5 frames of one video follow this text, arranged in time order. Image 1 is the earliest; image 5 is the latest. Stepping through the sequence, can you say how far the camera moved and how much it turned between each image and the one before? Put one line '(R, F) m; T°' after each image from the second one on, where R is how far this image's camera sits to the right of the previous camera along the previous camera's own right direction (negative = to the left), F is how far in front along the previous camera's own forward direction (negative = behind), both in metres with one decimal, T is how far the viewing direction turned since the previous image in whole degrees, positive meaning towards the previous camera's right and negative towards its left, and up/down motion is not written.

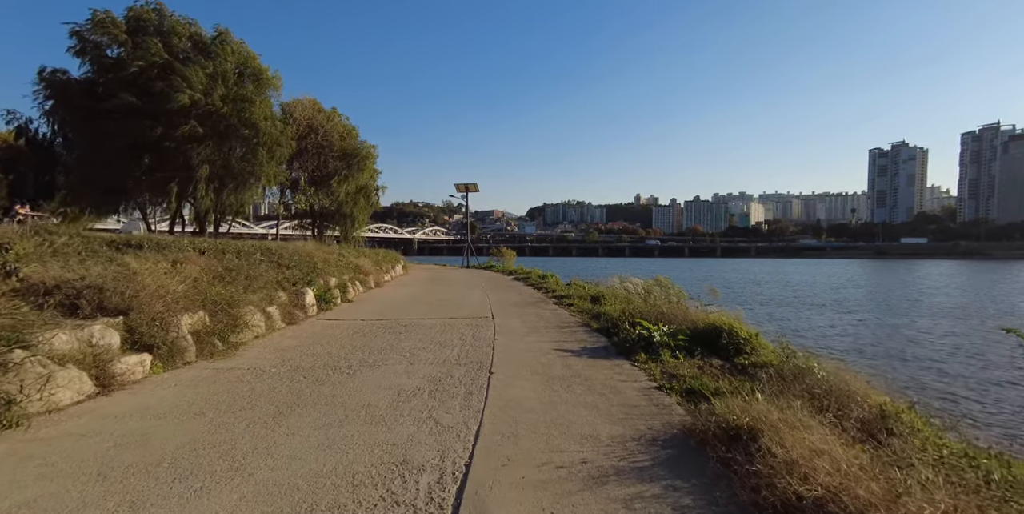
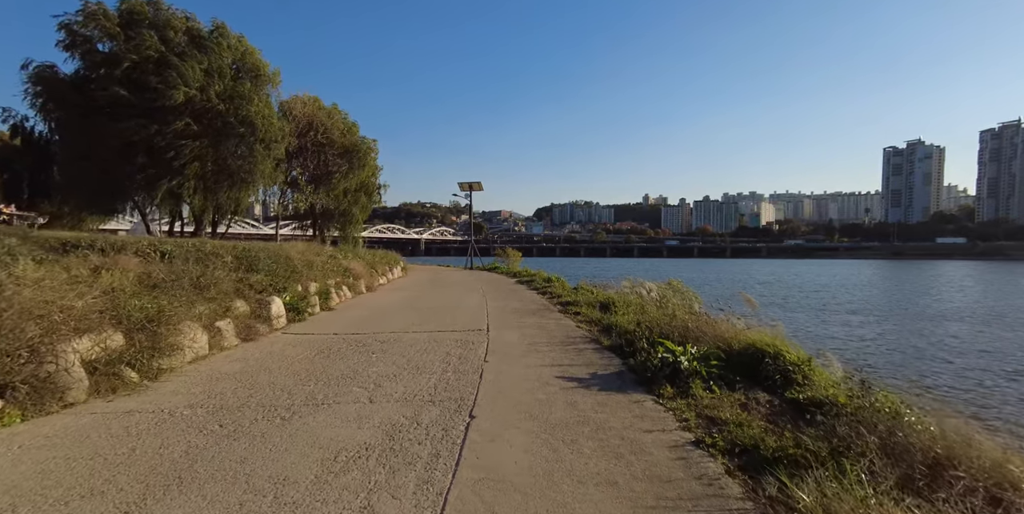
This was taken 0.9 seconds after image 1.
(+0.2, +1.3) m; -1°
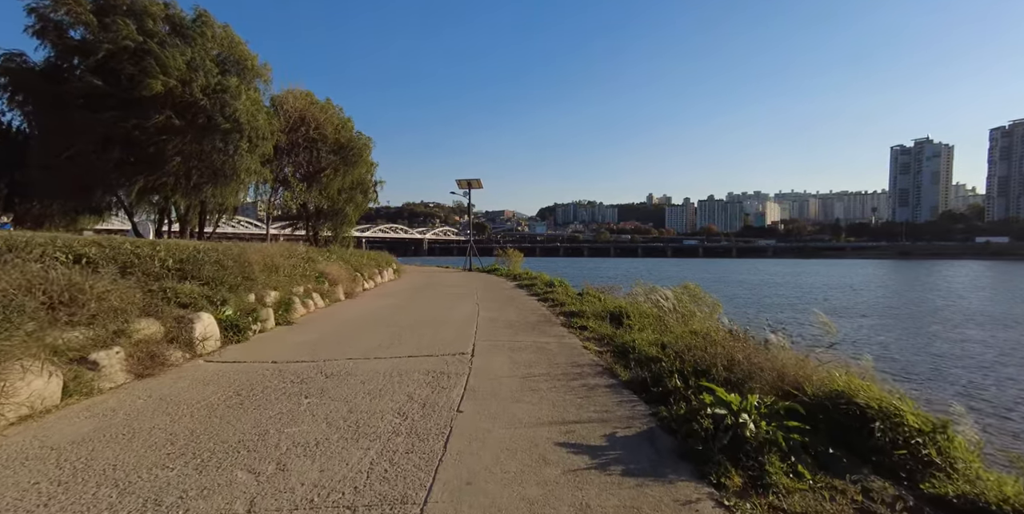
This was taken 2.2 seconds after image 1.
(+0.2, +1.8) m; 0°
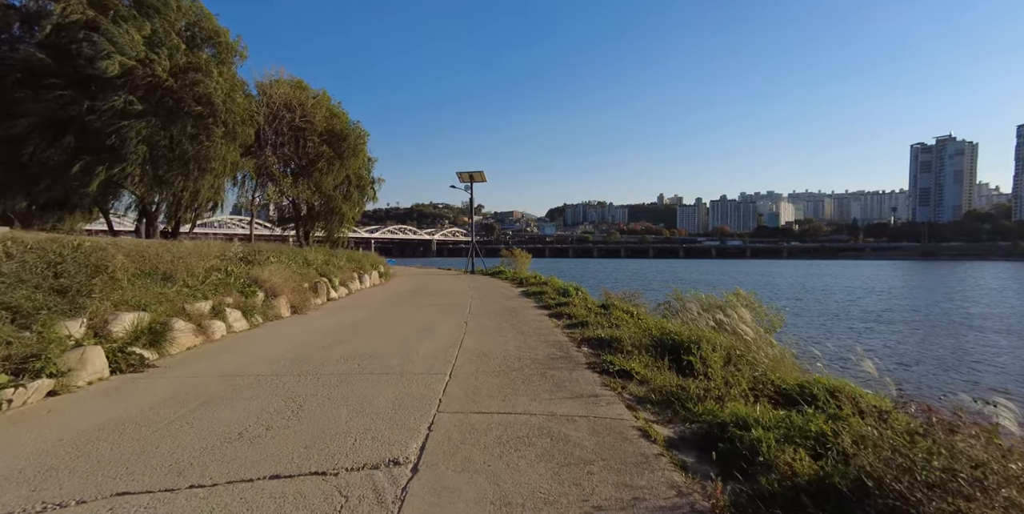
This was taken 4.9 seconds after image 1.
(+0.1, +3.7) m; -1°
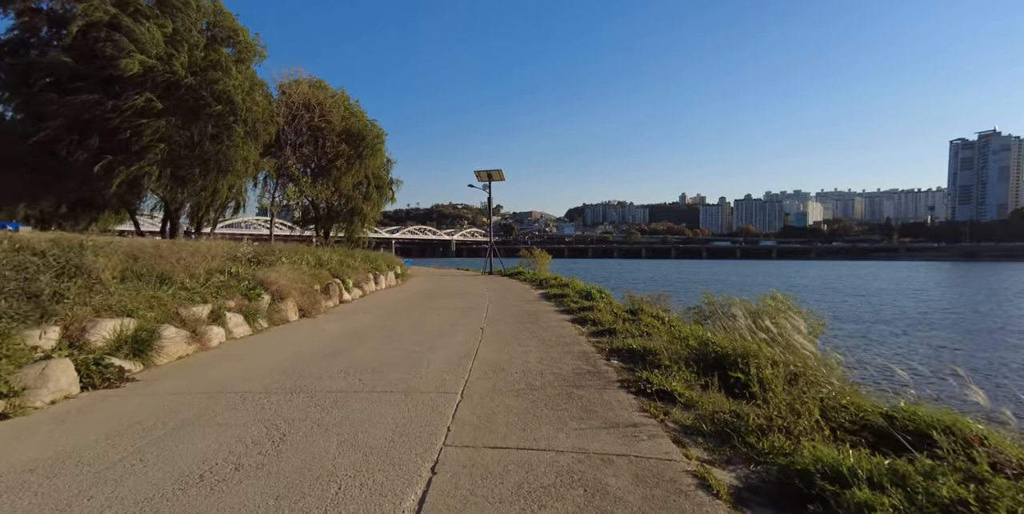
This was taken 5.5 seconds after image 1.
(0.0, +0.8) m; -2°
